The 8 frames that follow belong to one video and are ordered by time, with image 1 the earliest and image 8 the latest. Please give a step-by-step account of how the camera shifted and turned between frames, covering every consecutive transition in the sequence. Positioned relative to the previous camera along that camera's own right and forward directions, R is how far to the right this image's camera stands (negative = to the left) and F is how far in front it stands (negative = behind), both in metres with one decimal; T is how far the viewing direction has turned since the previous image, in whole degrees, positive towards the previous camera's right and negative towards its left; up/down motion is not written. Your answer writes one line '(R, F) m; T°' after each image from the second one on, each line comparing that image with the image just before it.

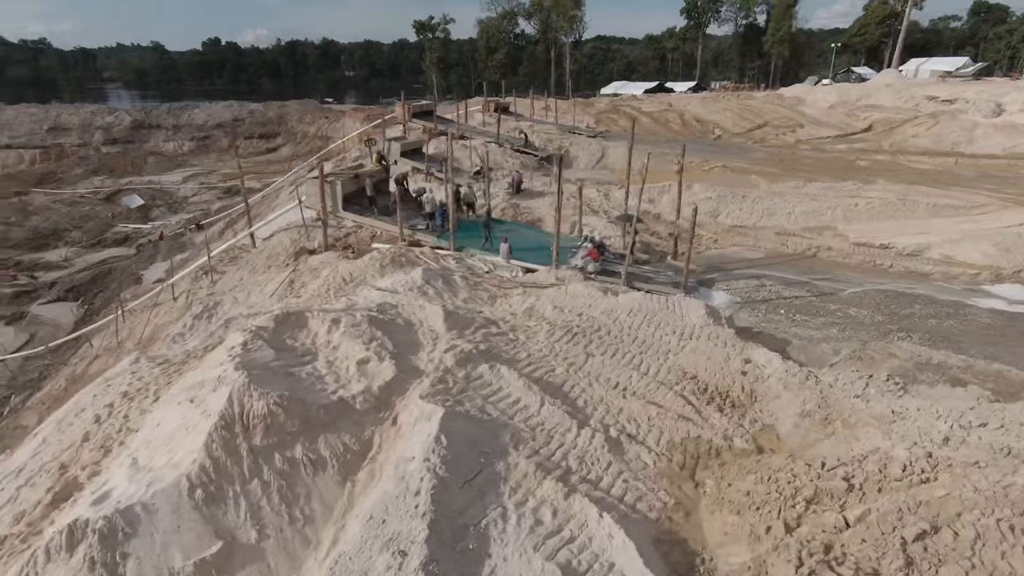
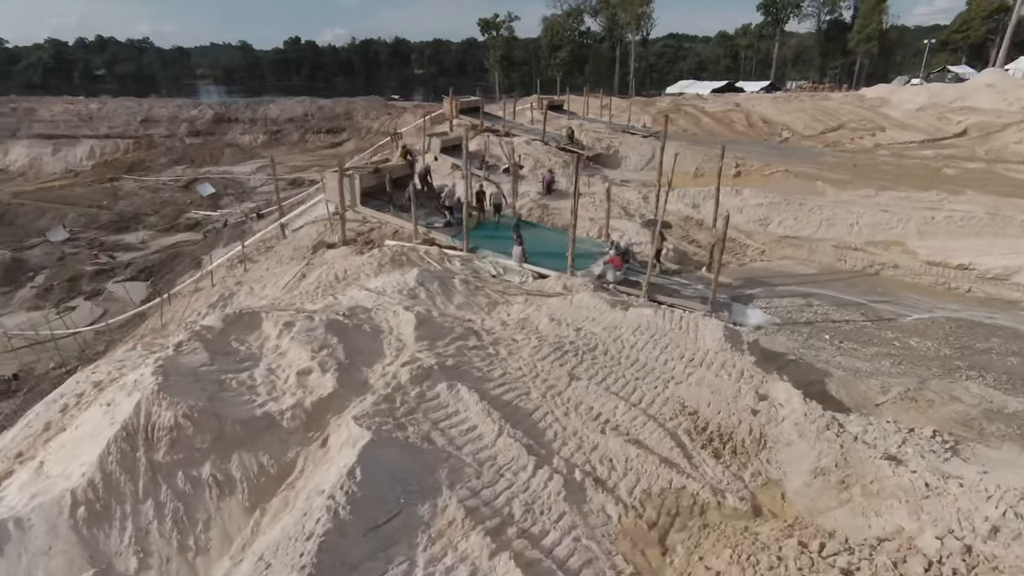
(+1.4, +1.1) m; -6°
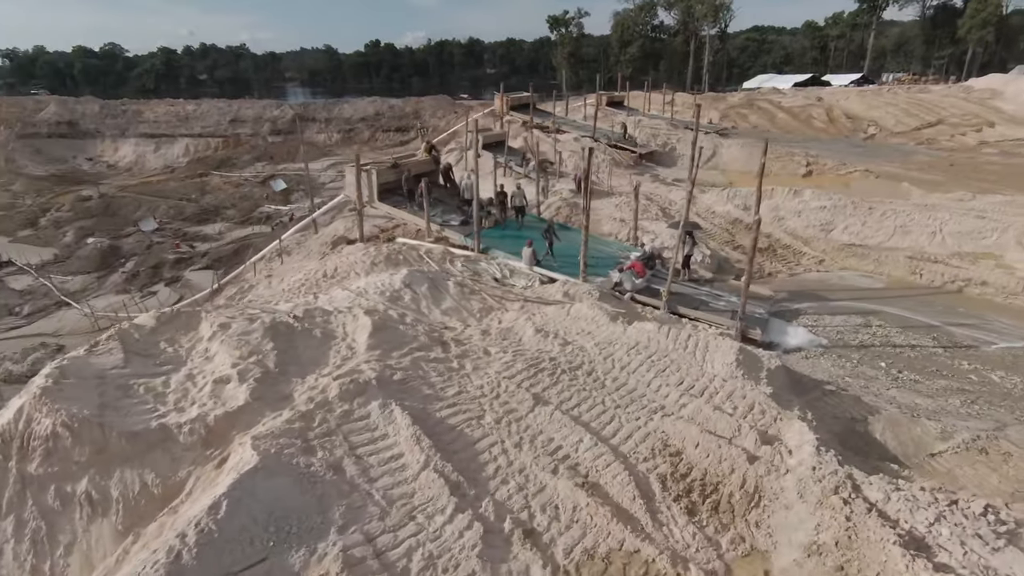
(+1.7, +1.2) m; -7°
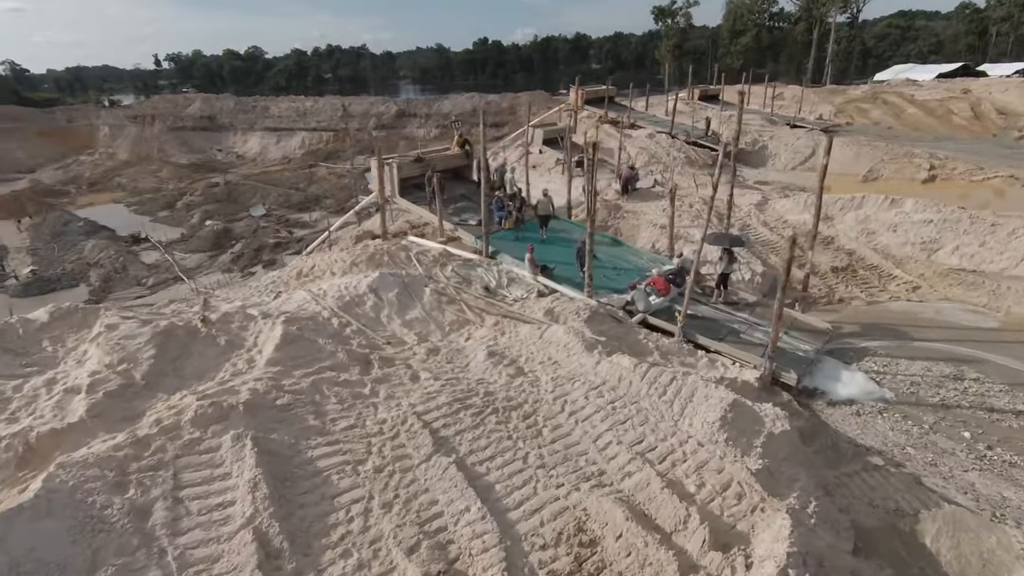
(+2.4, +1.7) m; -10°
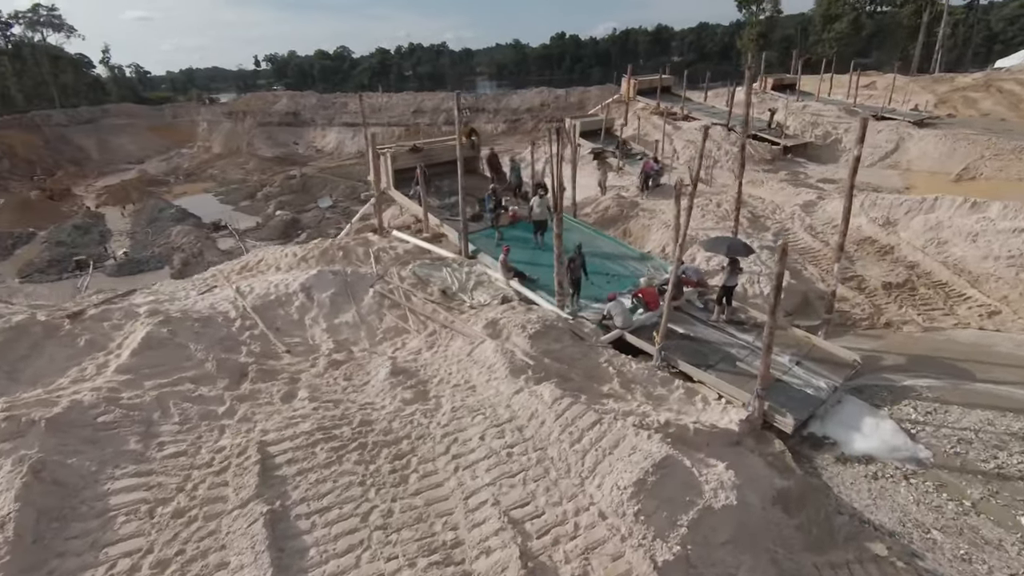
(+2.3, +1.6) m; -8°
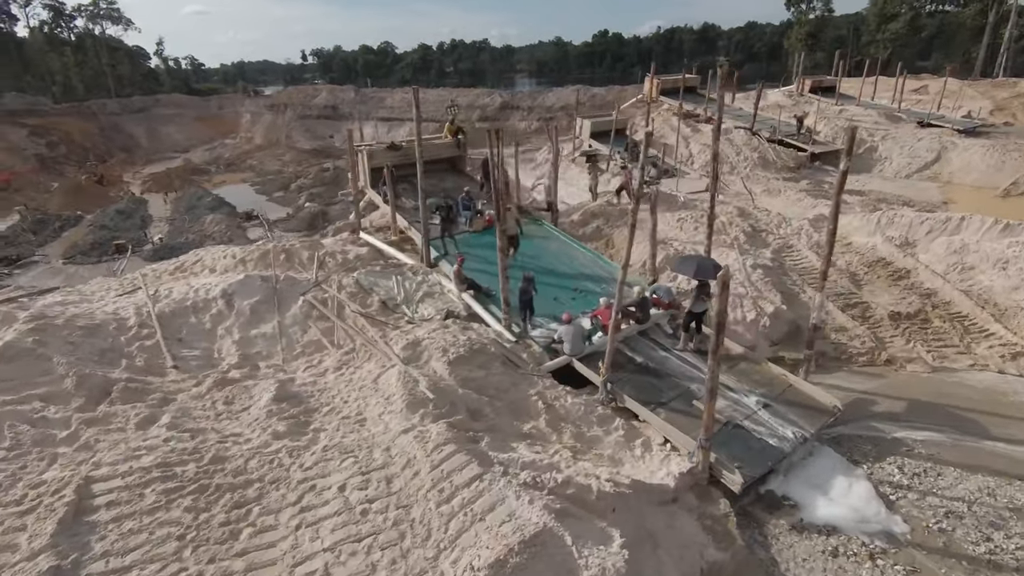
(+1.7, +1.0) m; -4°
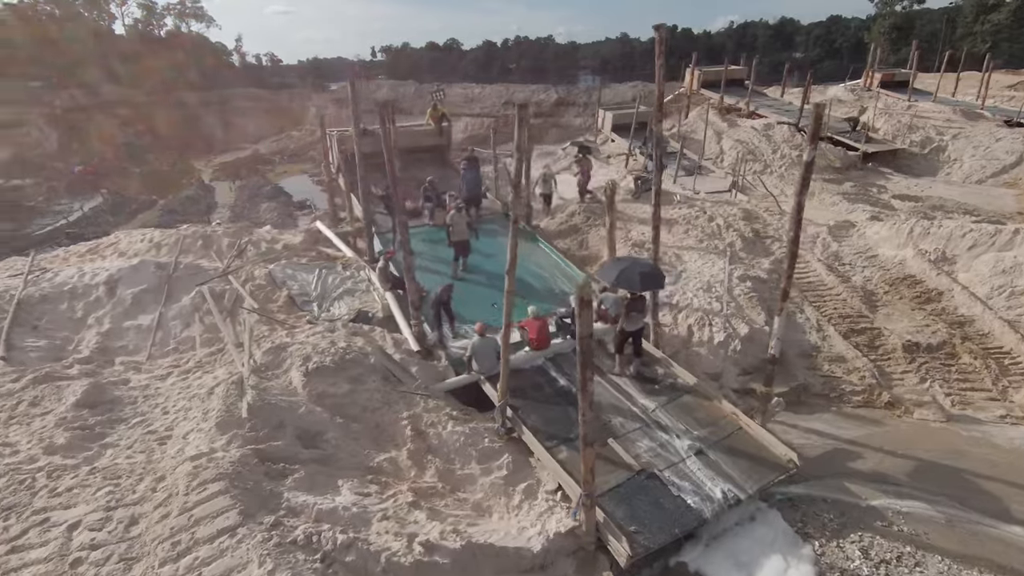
(+2.4, +1.5) m; -6°
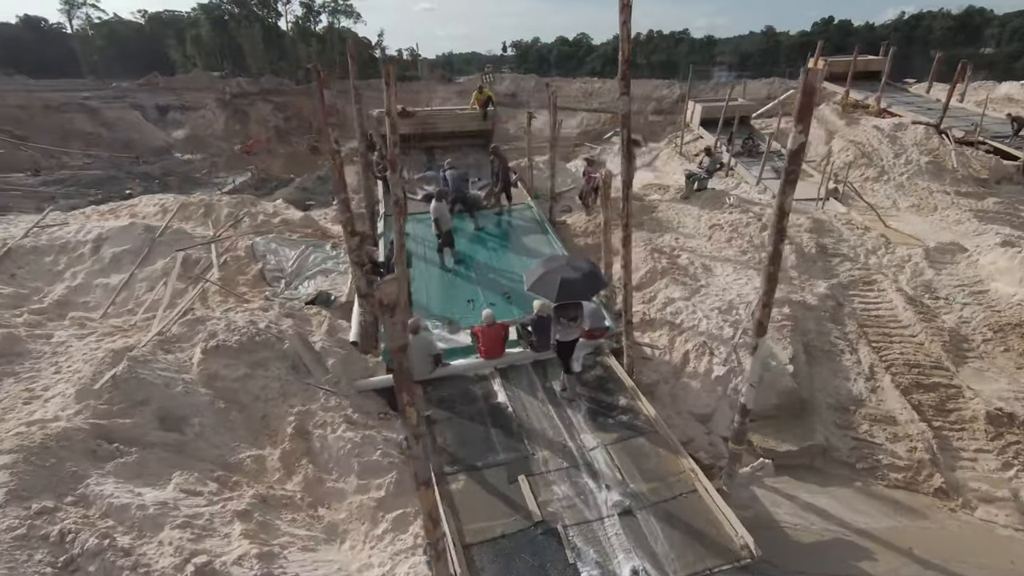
(+2.2, +1.3) m; -12°
